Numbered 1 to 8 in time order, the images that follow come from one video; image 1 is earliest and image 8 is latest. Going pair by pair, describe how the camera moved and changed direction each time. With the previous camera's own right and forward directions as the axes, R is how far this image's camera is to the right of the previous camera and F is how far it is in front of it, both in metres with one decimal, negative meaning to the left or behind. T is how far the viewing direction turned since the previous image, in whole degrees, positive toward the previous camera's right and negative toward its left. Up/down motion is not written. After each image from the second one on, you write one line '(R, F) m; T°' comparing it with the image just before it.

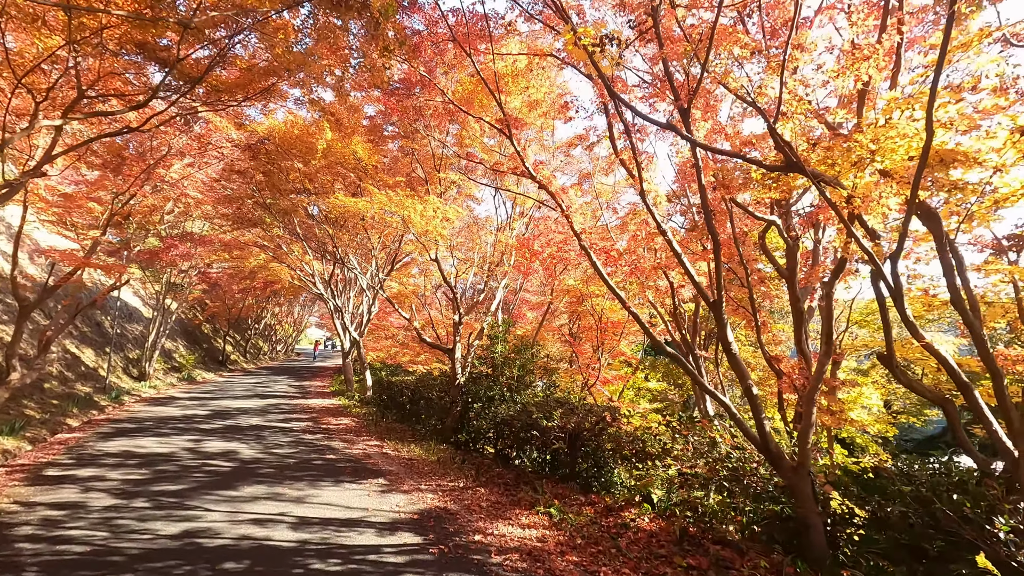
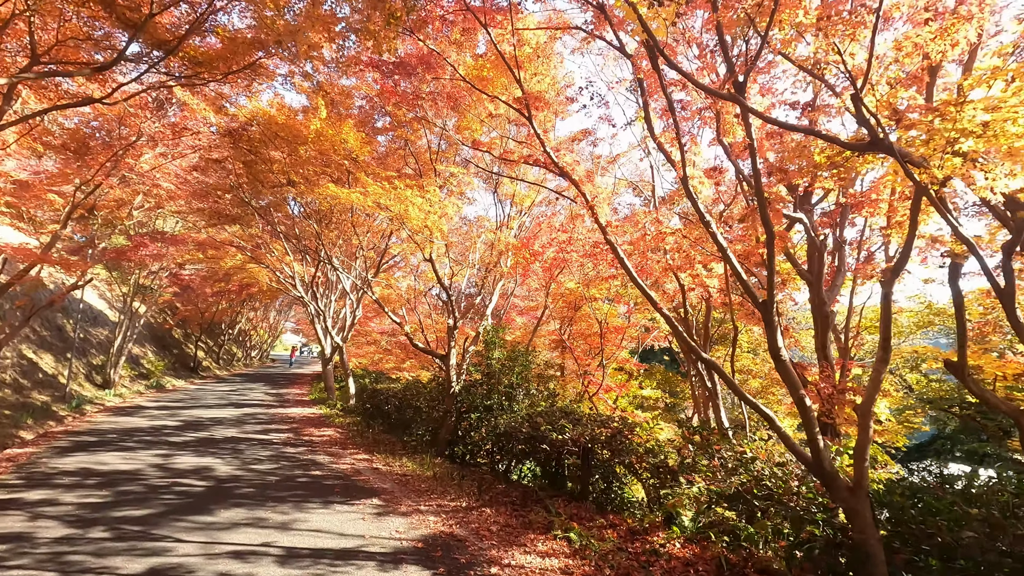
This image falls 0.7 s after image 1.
(-0.4, +0.6) m; +2°
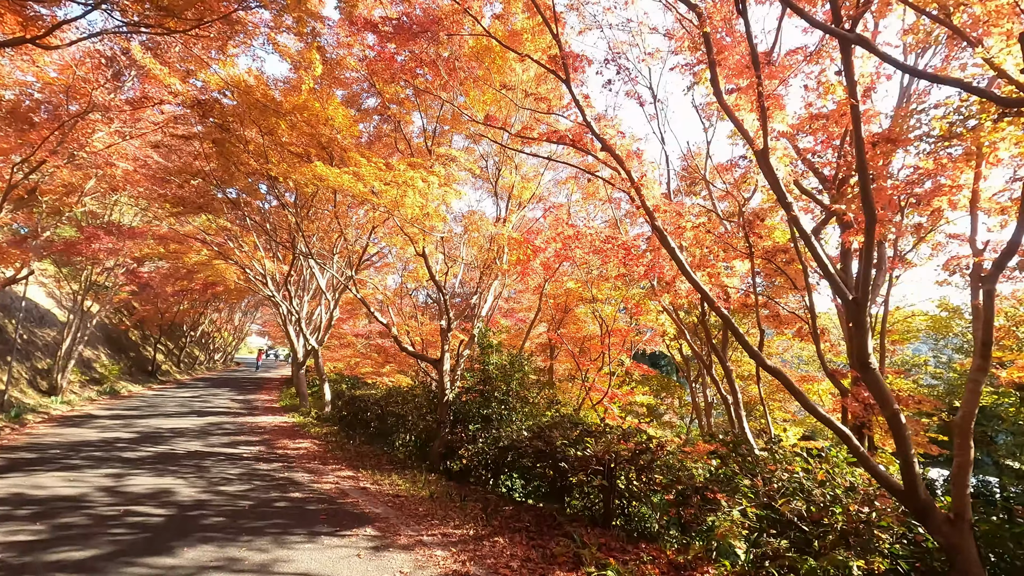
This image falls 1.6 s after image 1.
(-0.5, +0.8) m; +3°
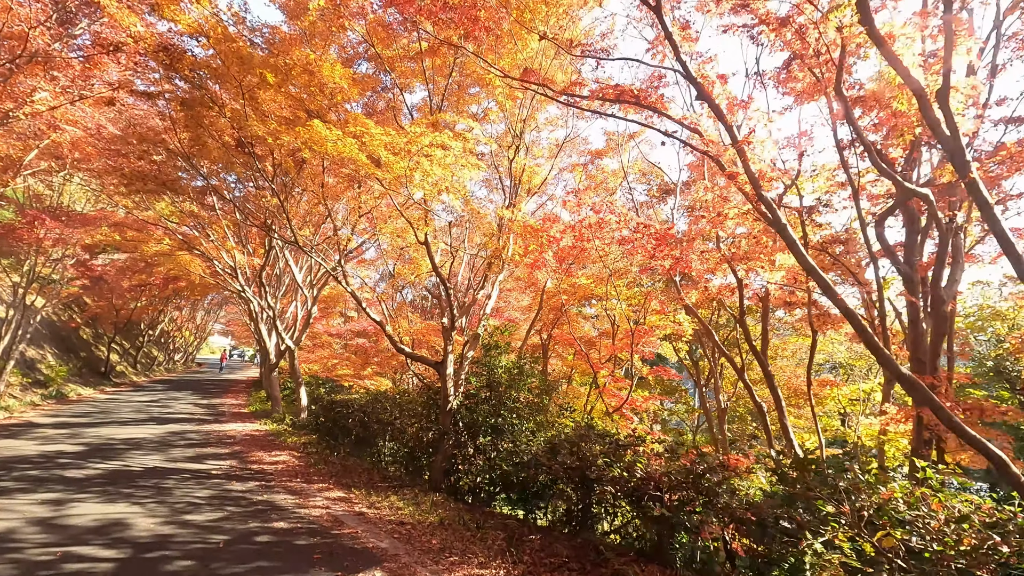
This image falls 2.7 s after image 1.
(-0.6, +1.0) m; +3°
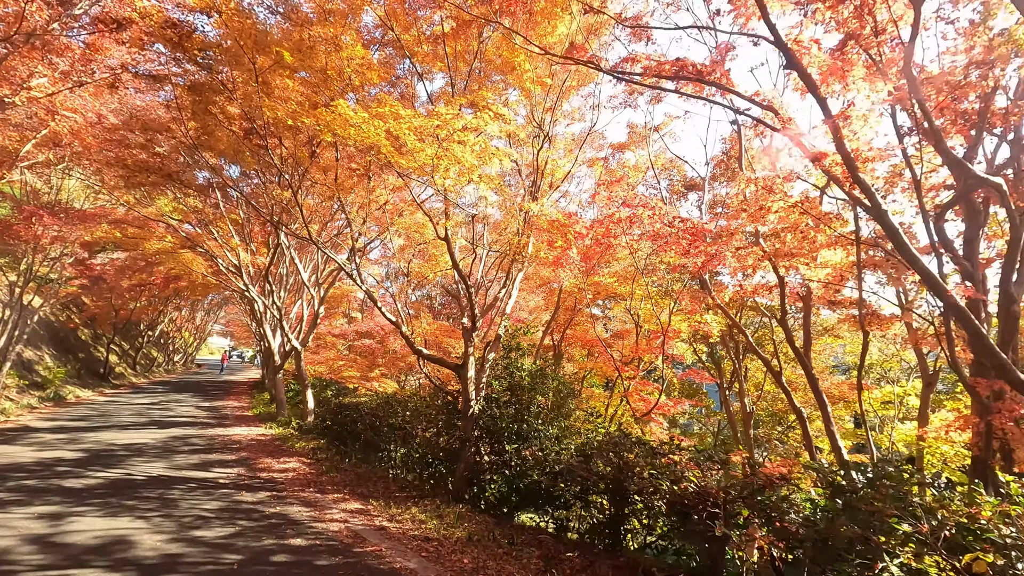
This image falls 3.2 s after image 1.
(-0.4, +0.4) m; 0°
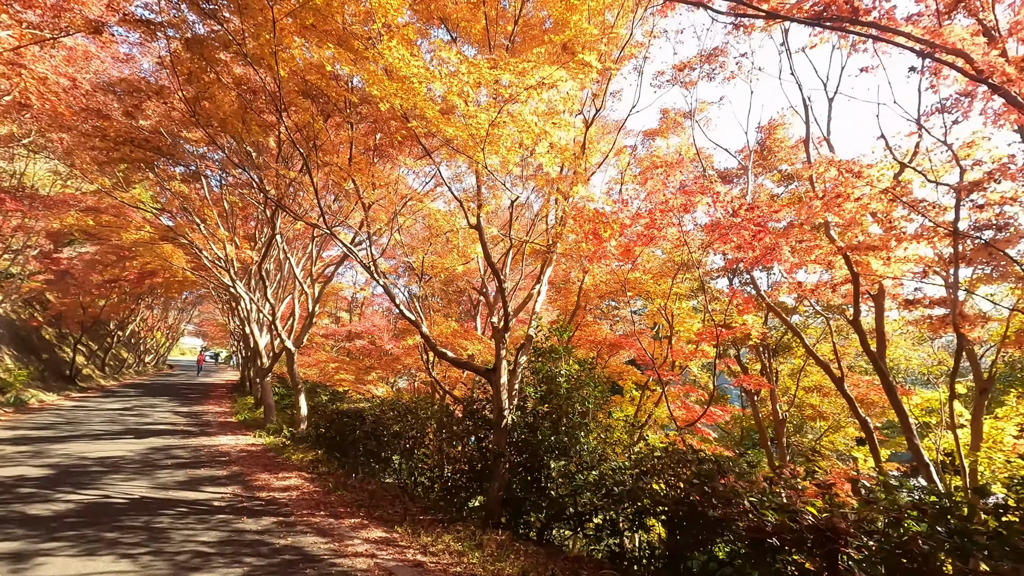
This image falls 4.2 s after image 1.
(-0.7, +0.8) m; +2°
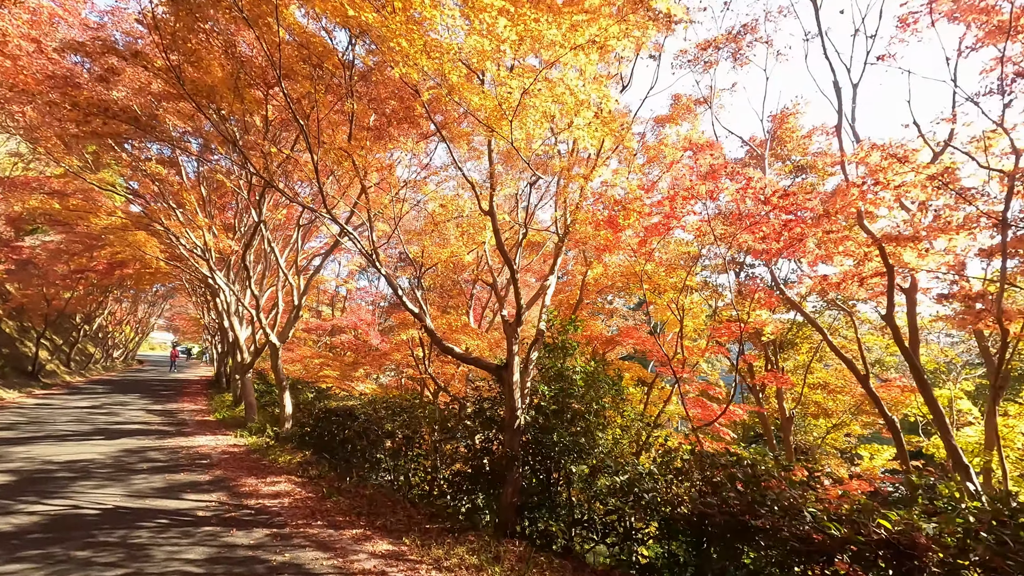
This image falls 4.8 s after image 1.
(-0.4, +0.5) m; +2°
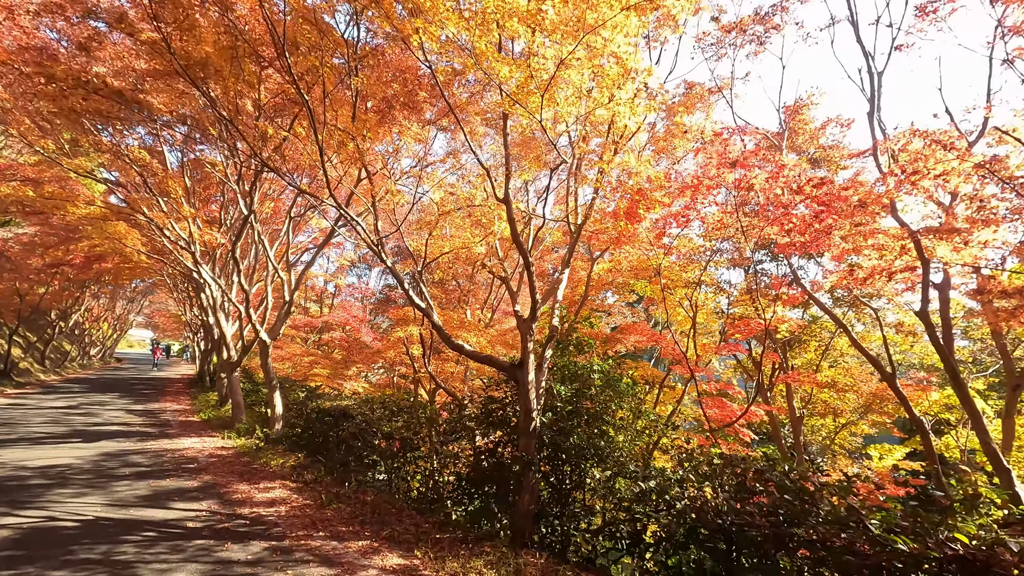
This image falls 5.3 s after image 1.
(-0.3, +0.4) m; +2°
